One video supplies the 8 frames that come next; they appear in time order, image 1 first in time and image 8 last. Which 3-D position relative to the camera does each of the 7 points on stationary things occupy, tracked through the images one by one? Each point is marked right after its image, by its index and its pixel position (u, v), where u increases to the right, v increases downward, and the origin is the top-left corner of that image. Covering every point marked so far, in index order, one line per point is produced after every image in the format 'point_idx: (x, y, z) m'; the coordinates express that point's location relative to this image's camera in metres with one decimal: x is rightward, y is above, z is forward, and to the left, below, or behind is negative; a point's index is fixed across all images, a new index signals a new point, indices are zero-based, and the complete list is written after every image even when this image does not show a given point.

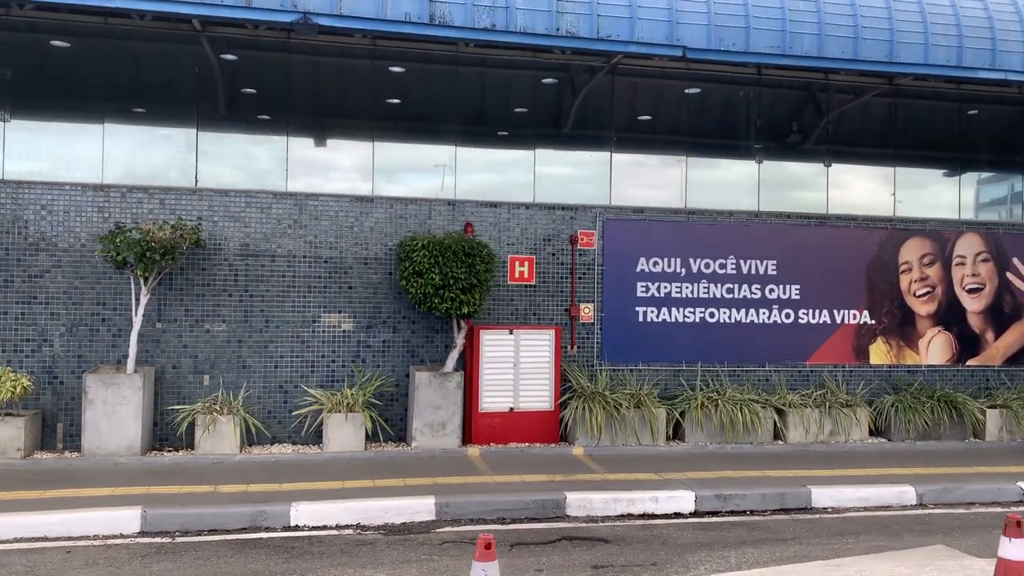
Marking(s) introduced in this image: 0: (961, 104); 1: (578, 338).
0: (+6.8, +2.7, +12.2) m
1: (+0.9, -0.7, +10.5) m
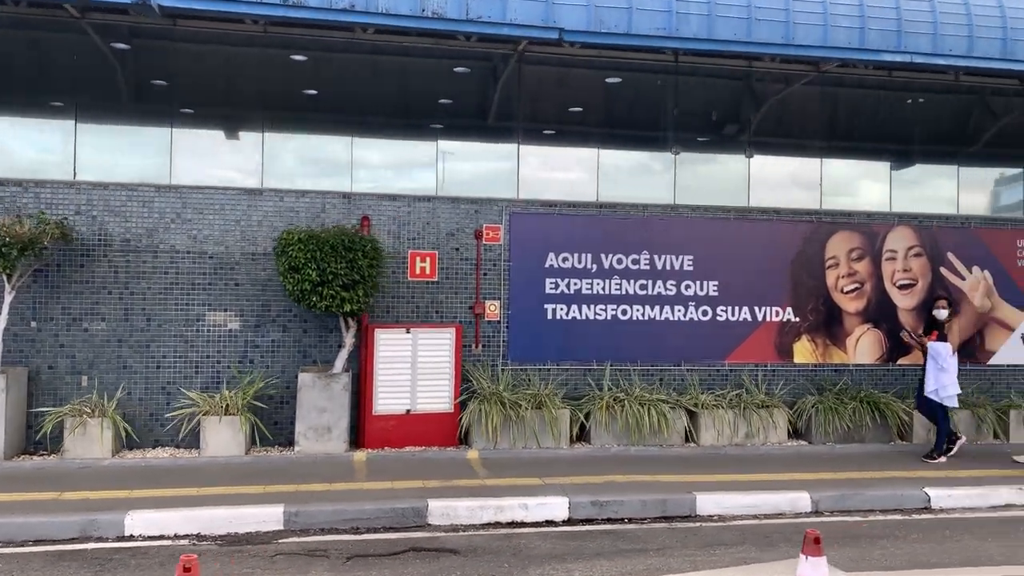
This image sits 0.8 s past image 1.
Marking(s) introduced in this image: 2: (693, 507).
0: (+5.6, +2.8, +11.7) m
1: (-0.4, -0.6, +10.1) m
2: (+1.7, -2.1, +7.6) m
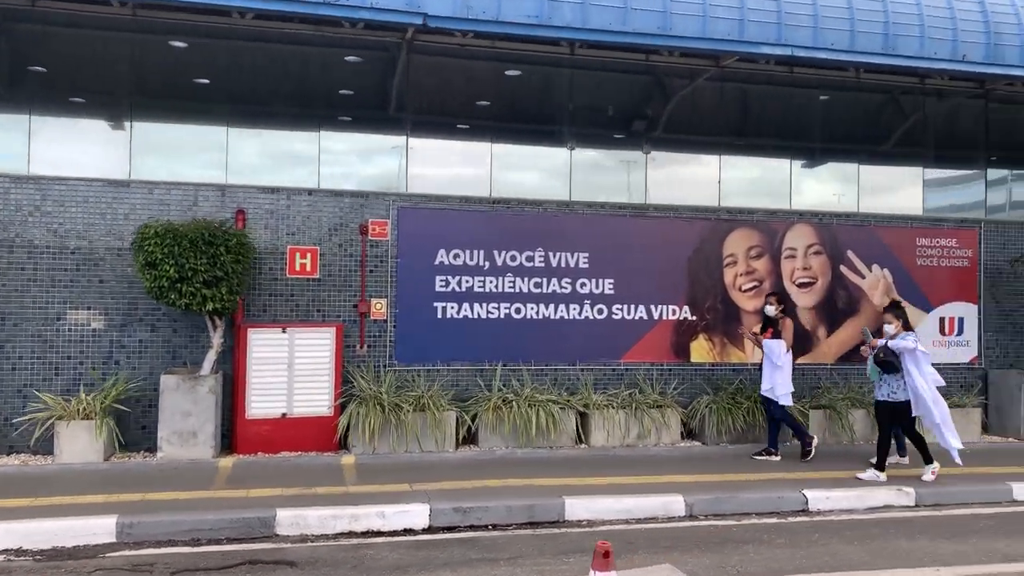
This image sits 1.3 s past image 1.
0: (+4.2, +2.8, +11.6) m
1: (-1.7, -0.6, +9.7) m
2: (+0.4, -2.0, +7.4) m
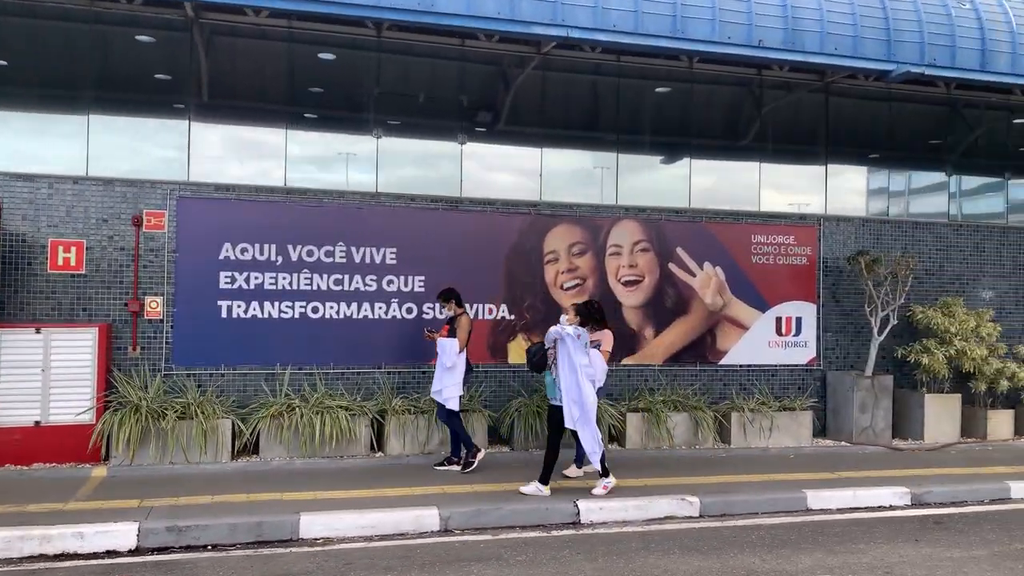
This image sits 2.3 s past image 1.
0: (+1.7, +2.8, +11.2) m
1: (-4.1, -0.6, +8.9) m
2: (-1.8, -2.0, +6.7) m
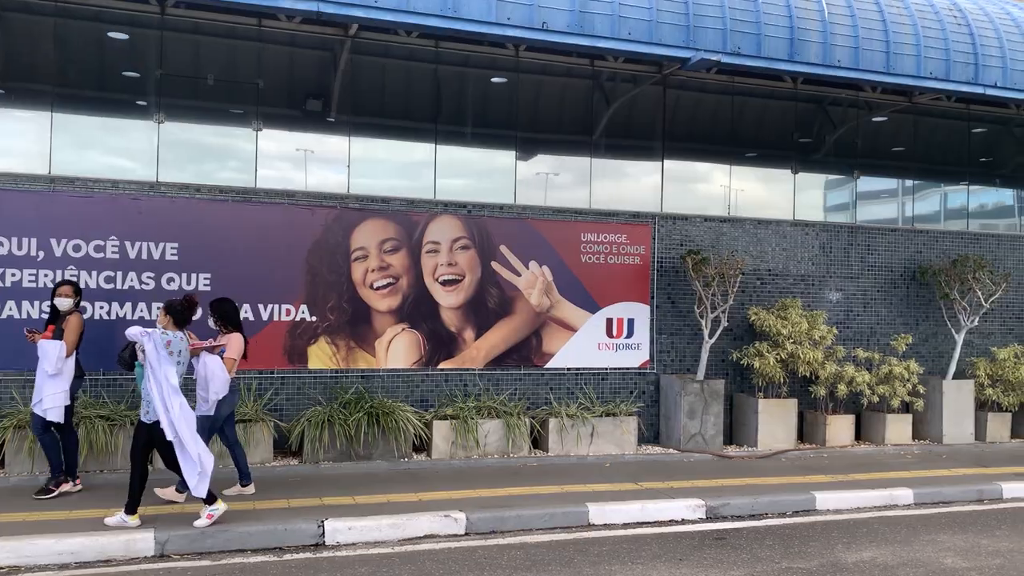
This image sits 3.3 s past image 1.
0: (-0.7, +2.9, +10.6) m
1: (-6.4, -0.5, +8.1) m
2: (-4.0, -2.0, +6.0) m
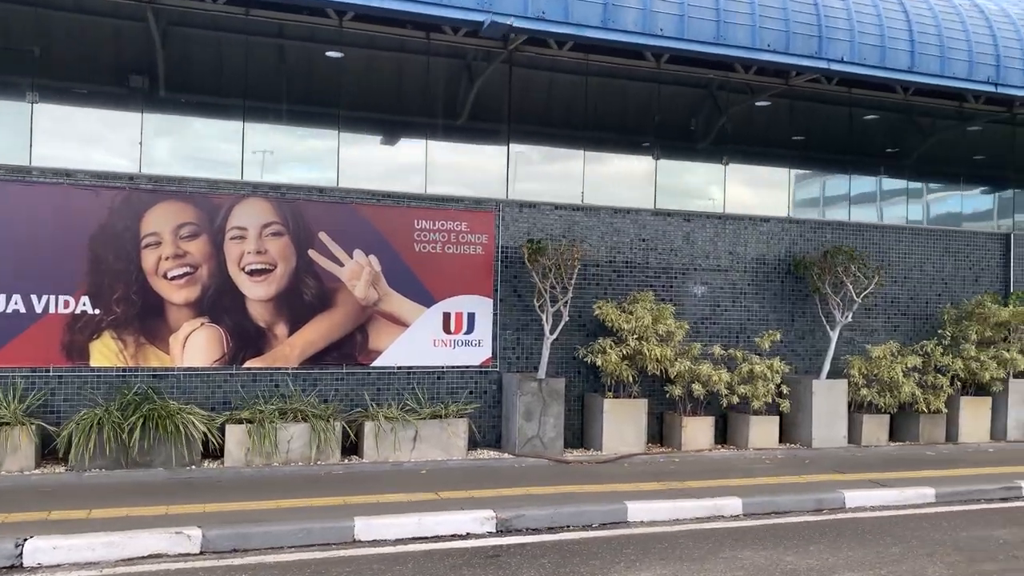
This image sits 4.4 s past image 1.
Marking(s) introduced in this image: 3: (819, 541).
0: (-2.8, +3.0, +9.7) m
1: (-8.4, -0.4, +7.1) m
2: (-6.0, -1.9, +5.0) m
3: (+2.7, -2.2, +7.1) m
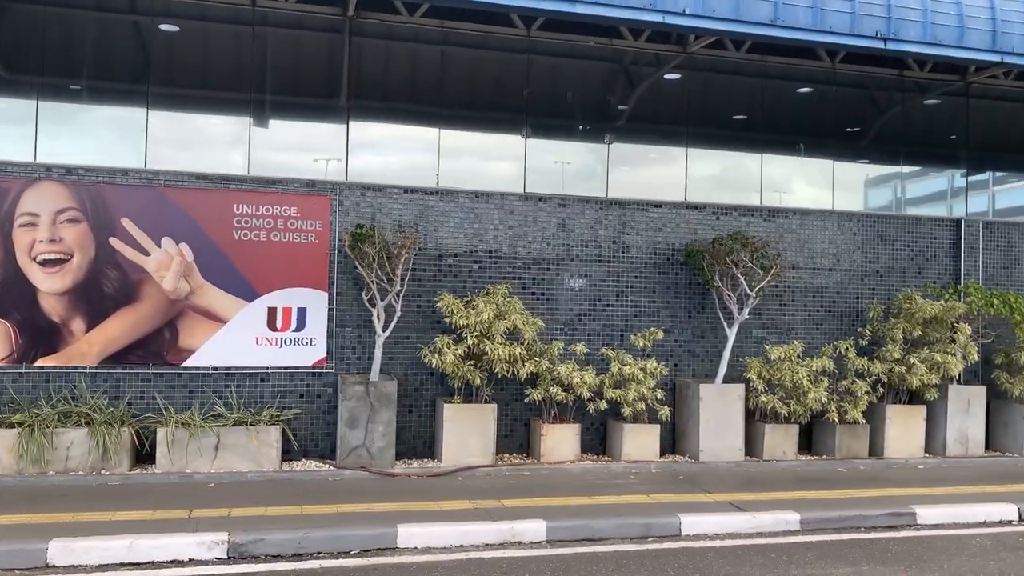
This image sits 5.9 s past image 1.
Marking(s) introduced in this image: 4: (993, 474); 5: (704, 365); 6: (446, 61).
0: (-4.6, +3.0, +9.0) m
1: (-10.4, -0.3, +6.7) m
2: (-8.2, -1.8, +4.5) m
3: (+0.7, -2.1, +6.0) m
4: (+5.8, -2.3, +9.8) m
5: (+2.4, -1.0, +10.2) m
6: (-0.7, +2.8, +9.9) m
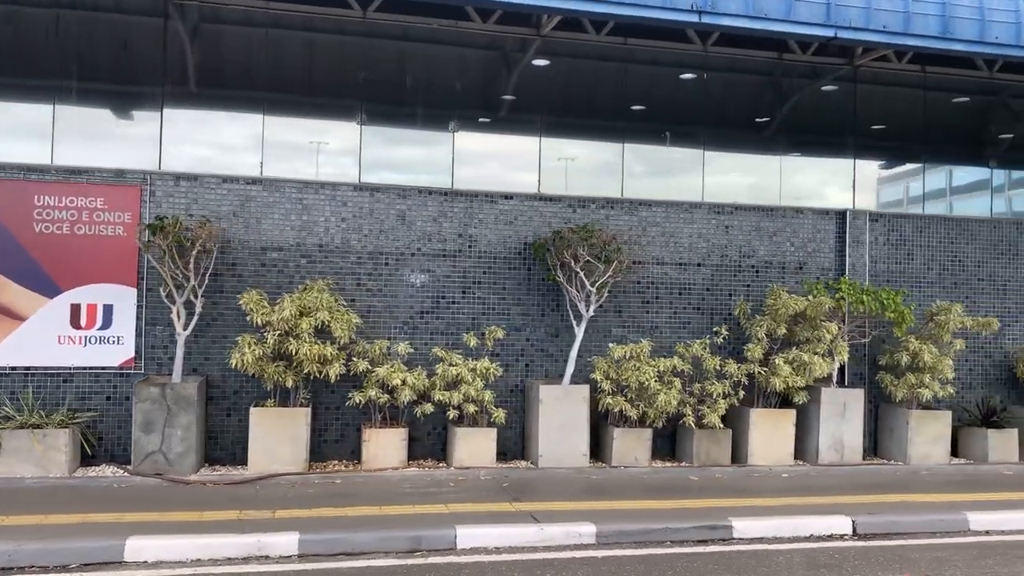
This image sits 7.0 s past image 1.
0: (-6.5, +3.1, +8.6) m
1: (-12.4, -0.3, +6.5) m
2: (-10.2, -1.7, +4.2) m
3: (-1.3, -2.1, +5.4) m
4: (+4.0, -2.2, +9.2) m
5: (+0.6, -0.9, +9.7) m
6: (-2.6, +2.8, +9.4) m
